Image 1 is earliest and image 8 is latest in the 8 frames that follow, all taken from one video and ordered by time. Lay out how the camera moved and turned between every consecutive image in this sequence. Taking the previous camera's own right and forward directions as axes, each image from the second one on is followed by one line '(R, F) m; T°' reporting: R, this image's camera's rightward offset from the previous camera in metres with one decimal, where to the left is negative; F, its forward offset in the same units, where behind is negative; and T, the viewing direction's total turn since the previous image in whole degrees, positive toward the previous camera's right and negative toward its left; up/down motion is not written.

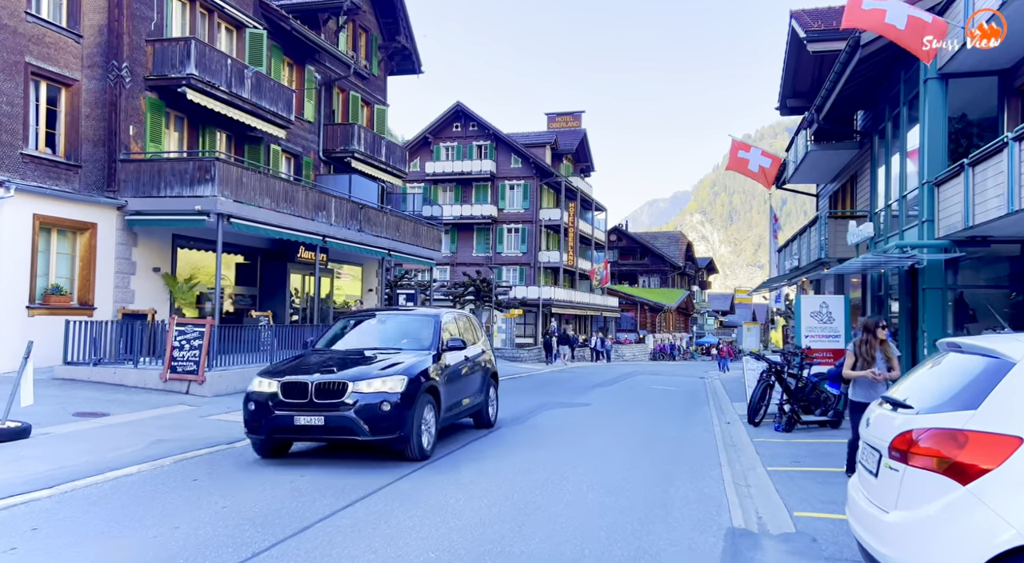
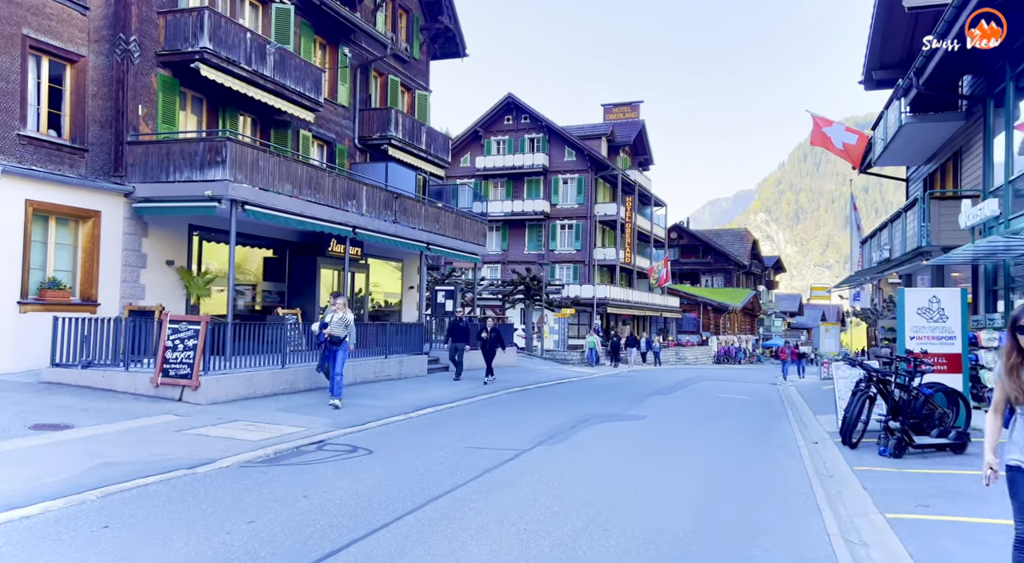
(+0.3, +2.2) m; -4°
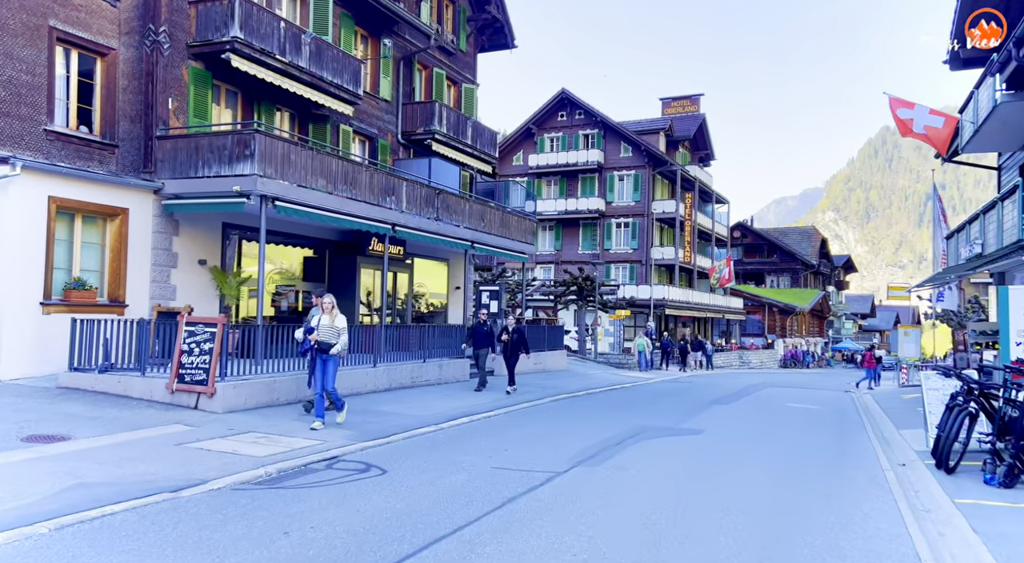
(+0.3, +1.2) m; -4°
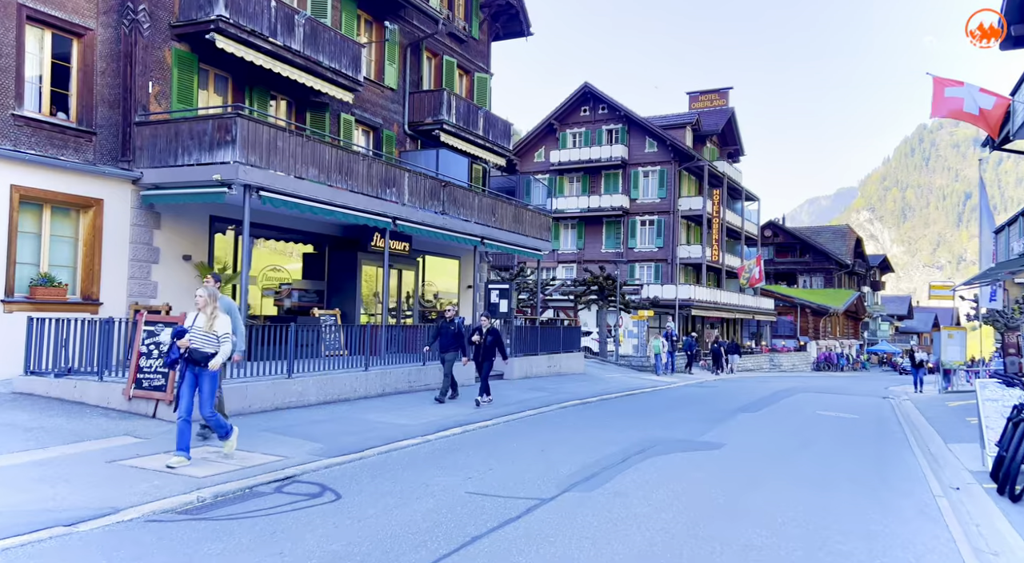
(+0.5, +1.4) m; -2°
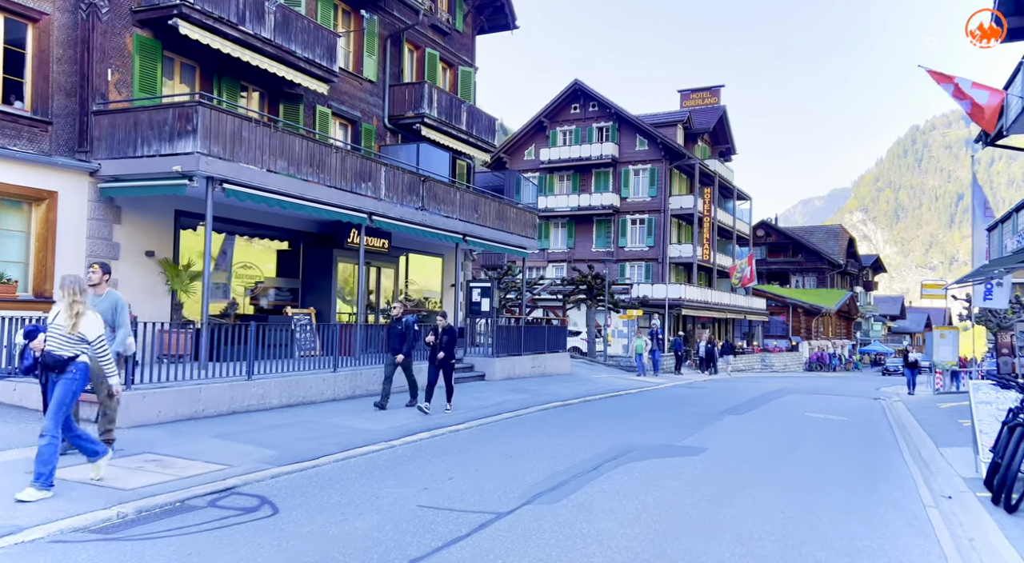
(+0.3, +0.6) m; 0°
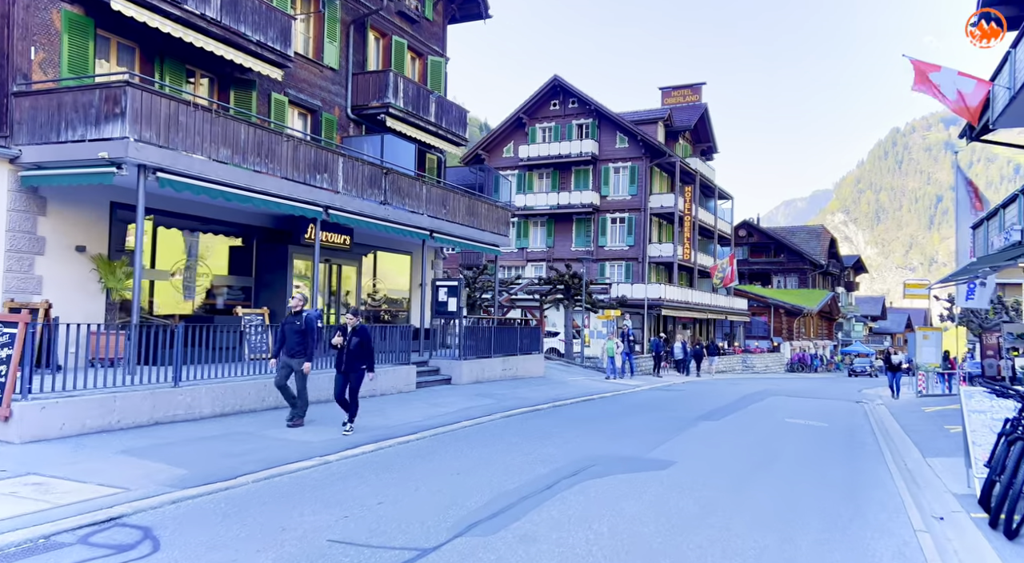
(+0.4, +1.0) m; +1°
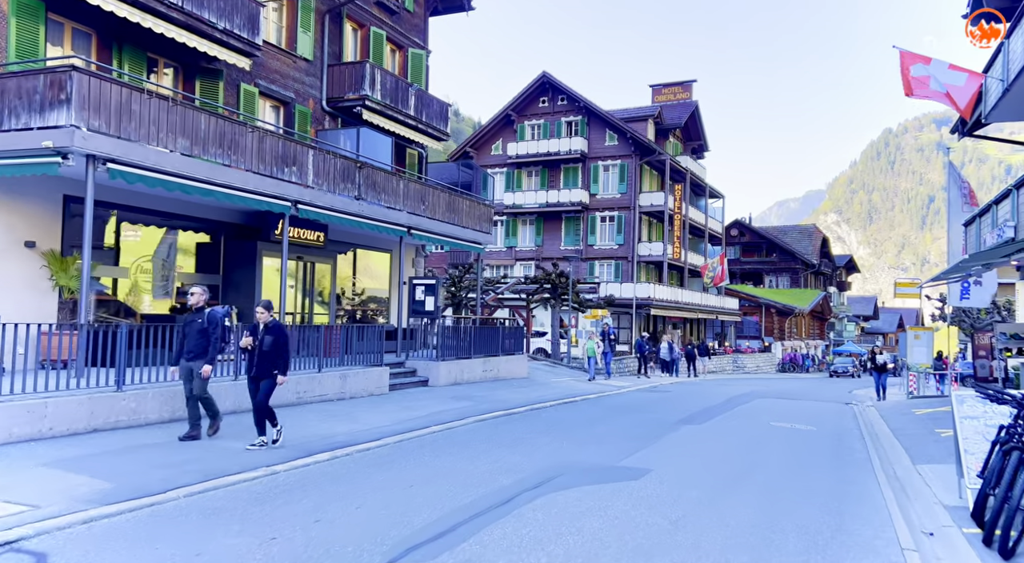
(+0.4, +0.6) m; 0°
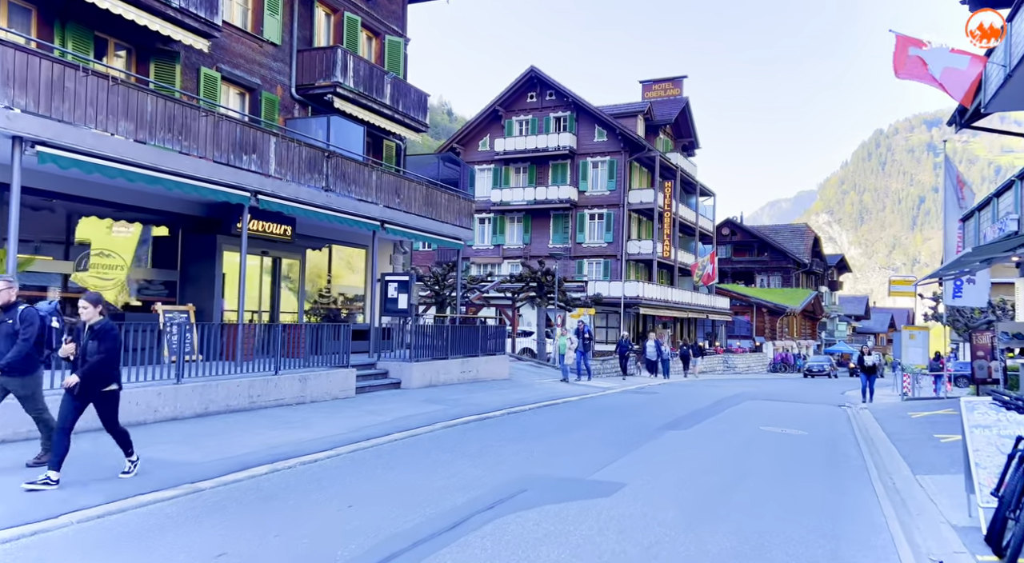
(+0.3, +1.0) m; +1°
